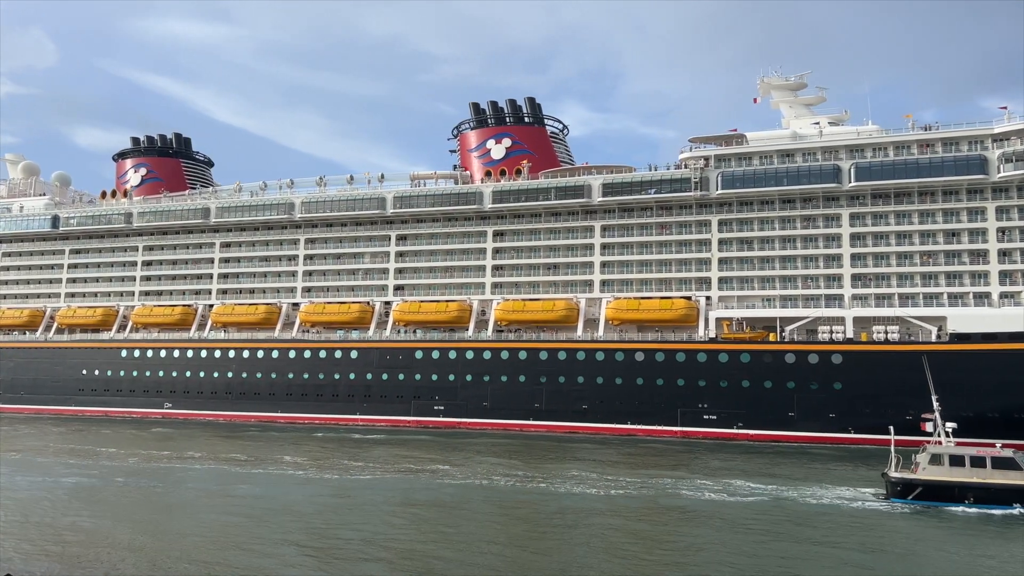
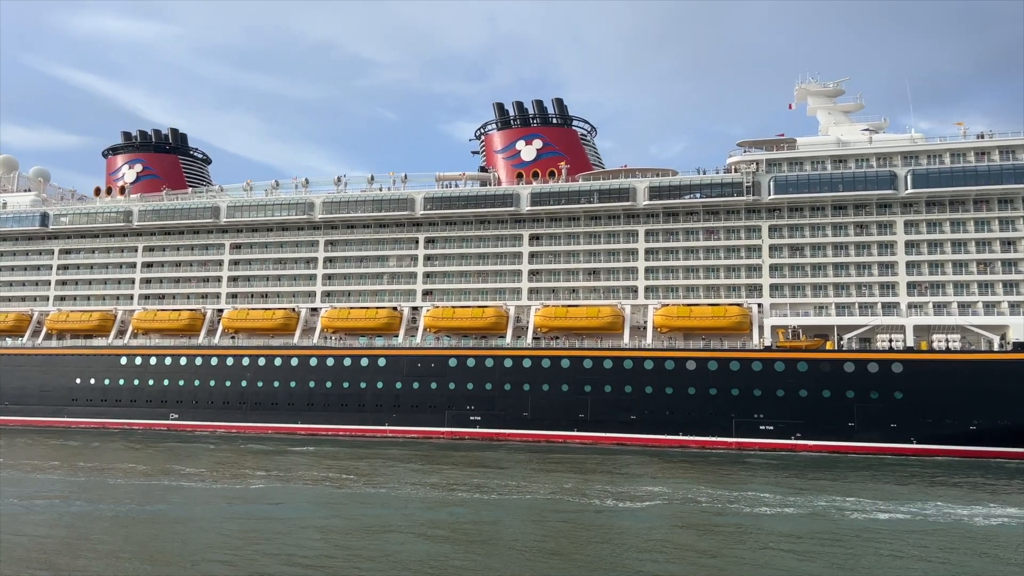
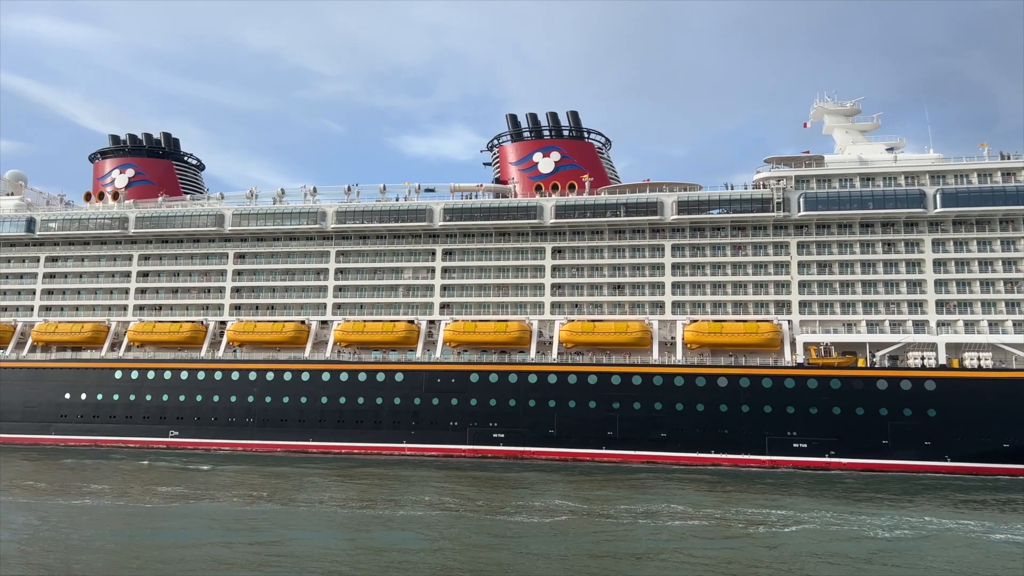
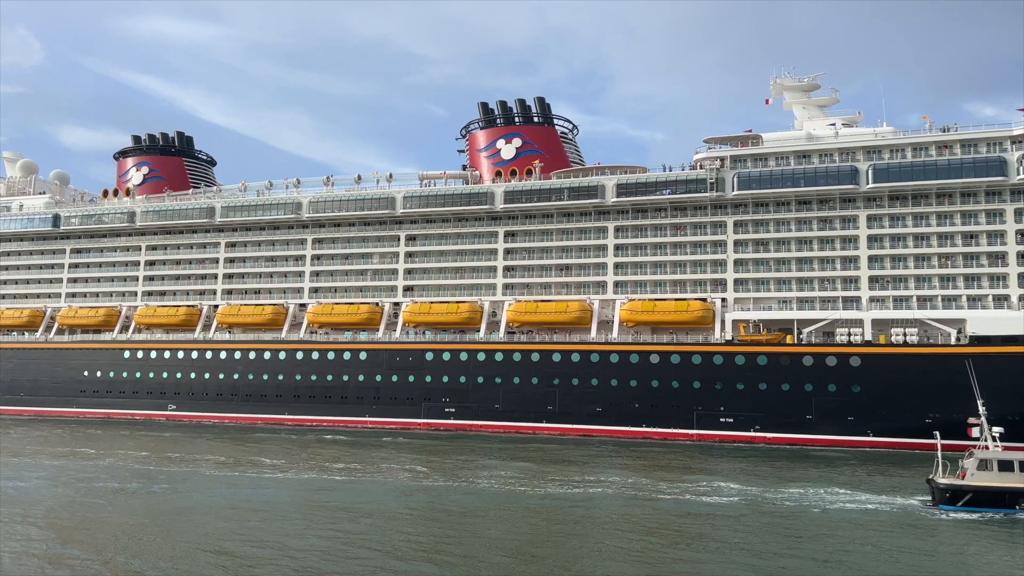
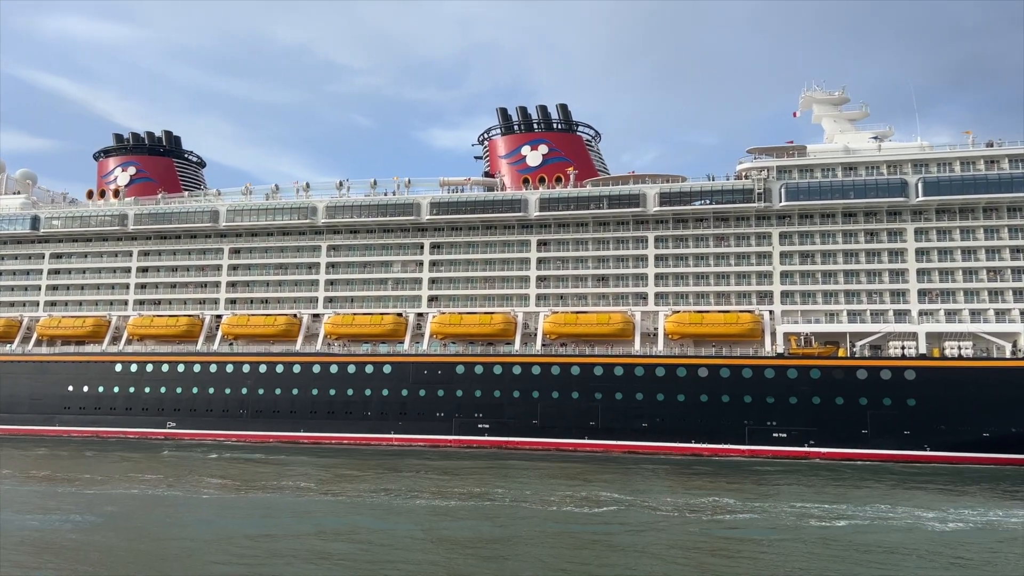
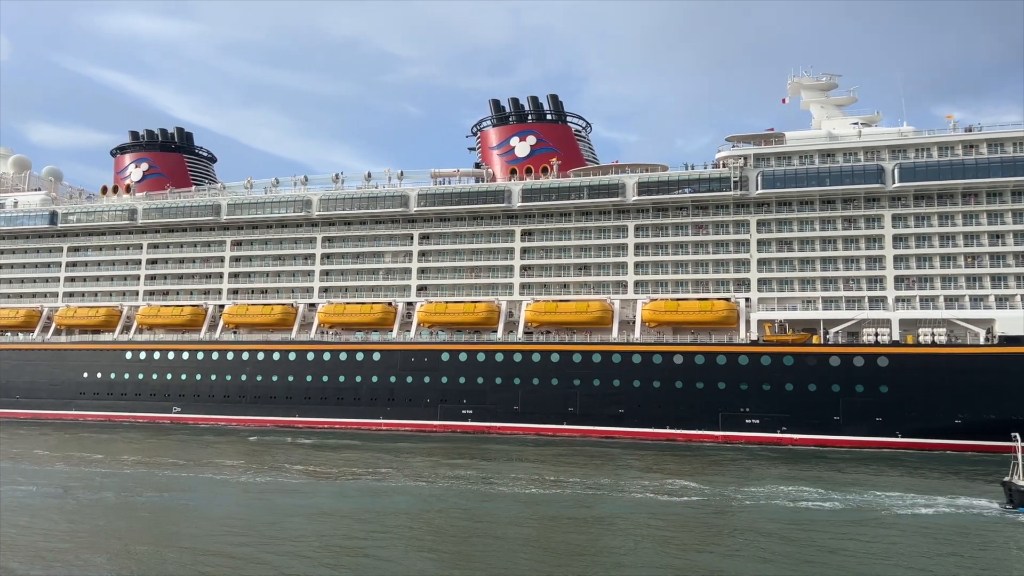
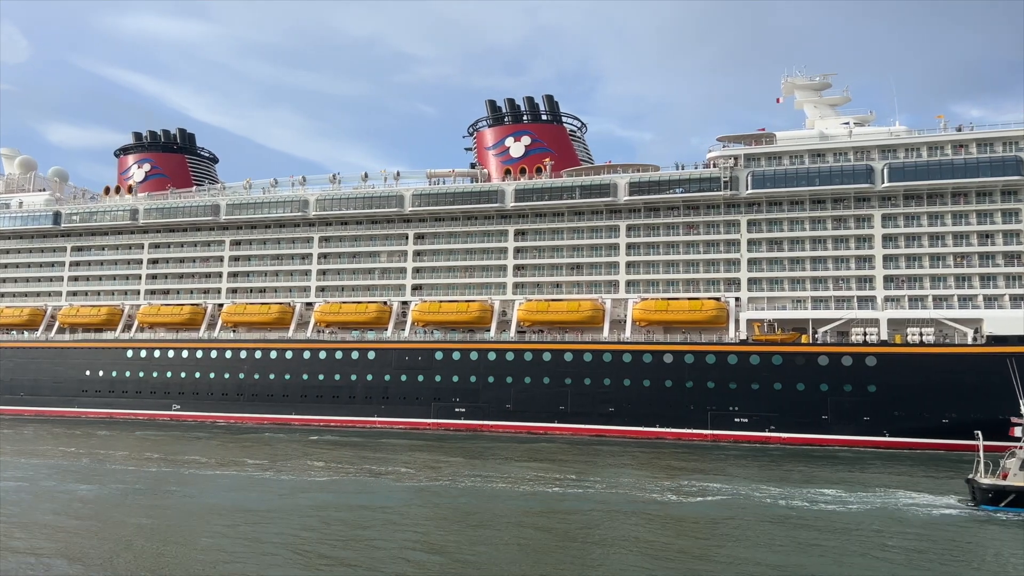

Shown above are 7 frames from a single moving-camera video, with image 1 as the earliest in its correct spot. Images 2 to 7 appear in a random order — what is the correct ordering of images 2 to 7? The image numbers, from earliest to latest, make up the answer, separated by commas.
4, 7, 6, 2, 5, 3
